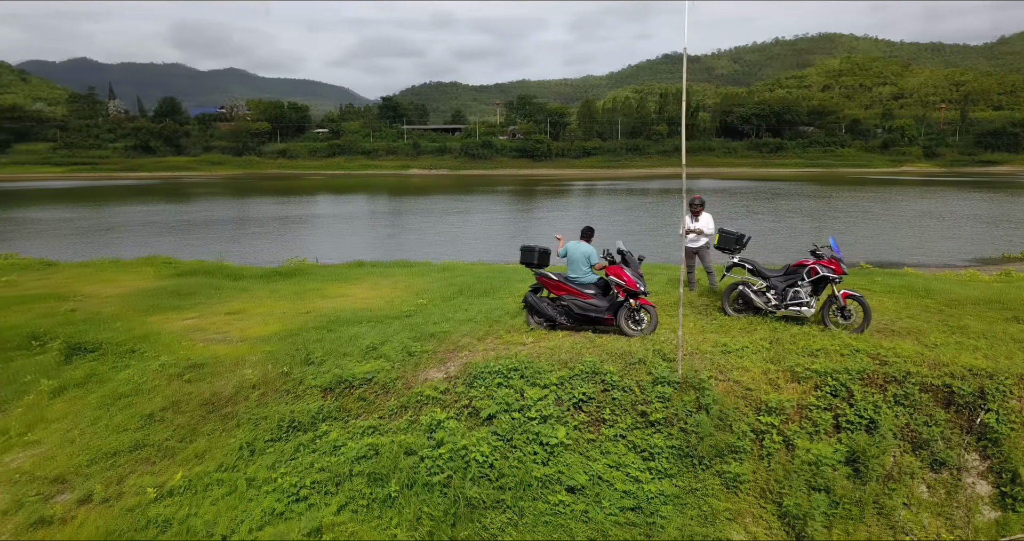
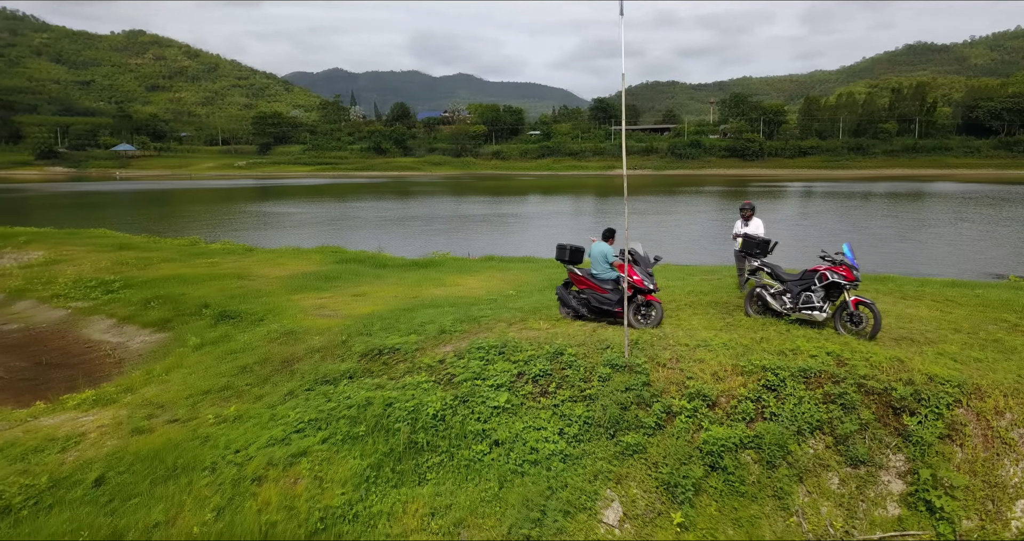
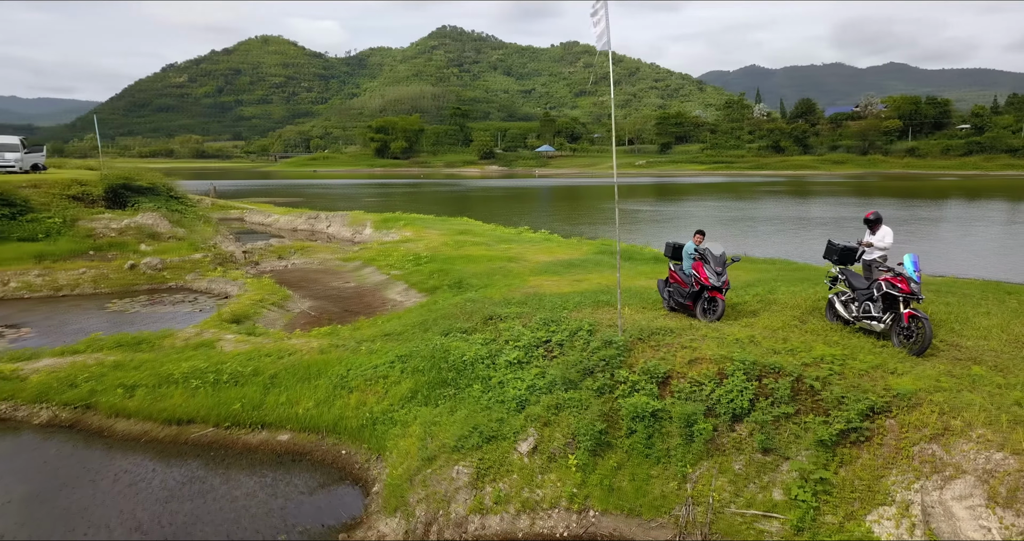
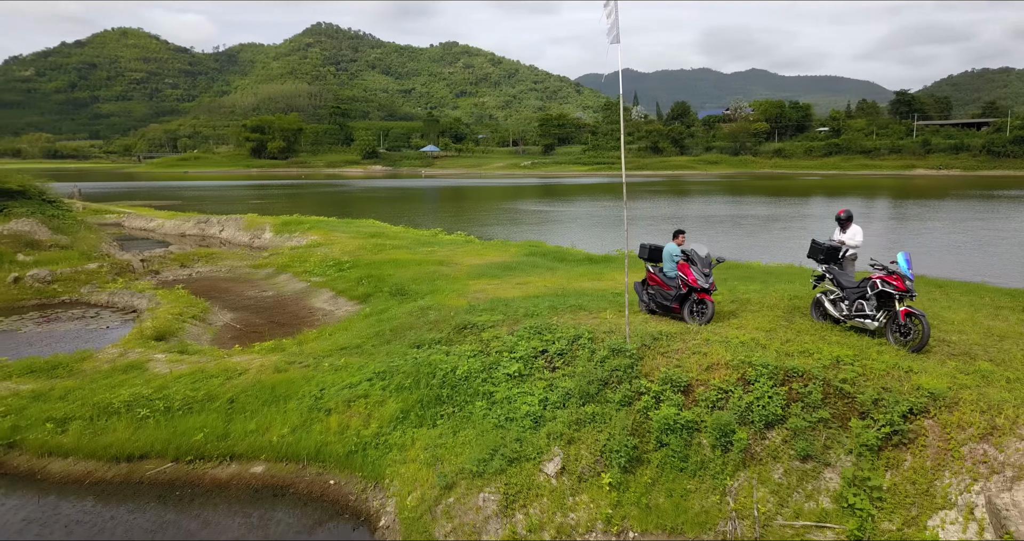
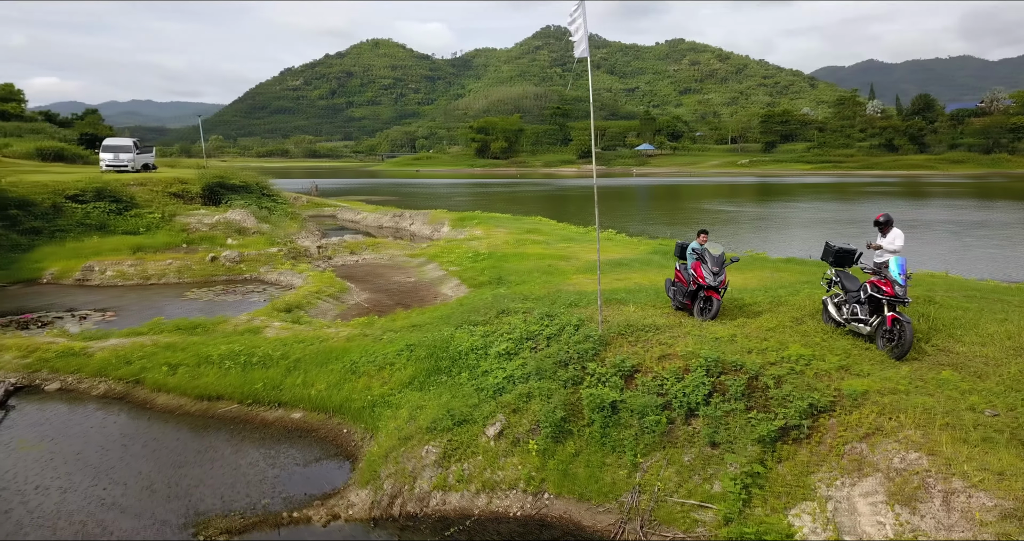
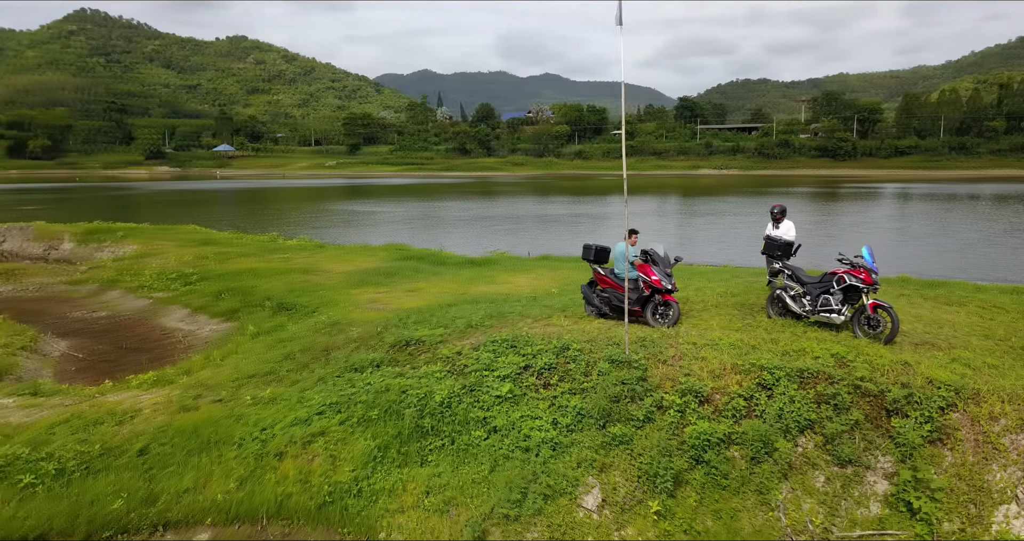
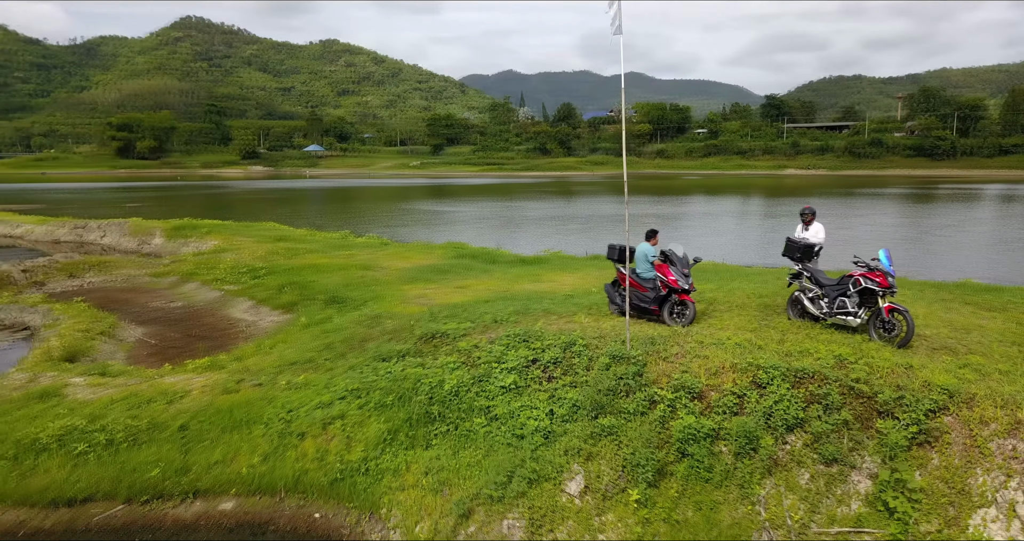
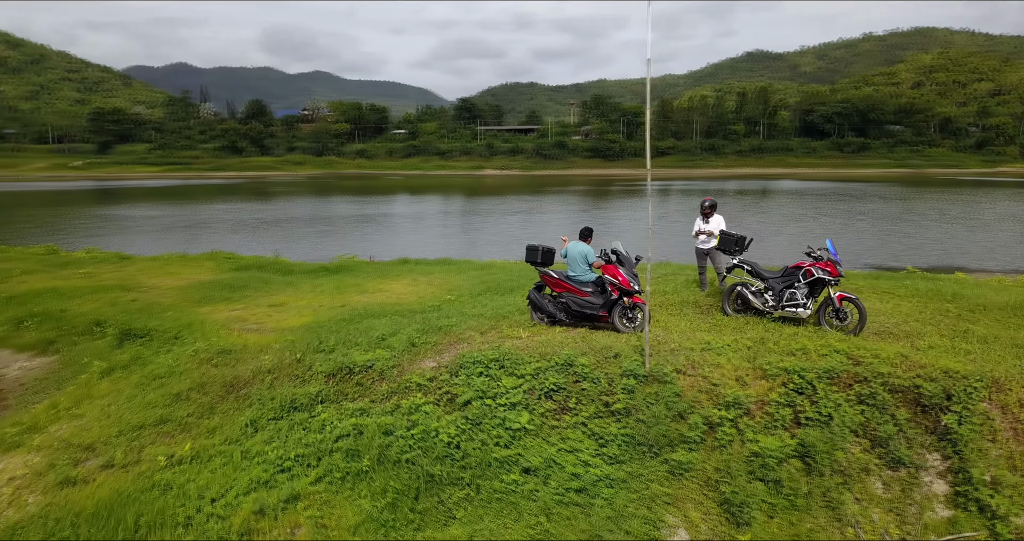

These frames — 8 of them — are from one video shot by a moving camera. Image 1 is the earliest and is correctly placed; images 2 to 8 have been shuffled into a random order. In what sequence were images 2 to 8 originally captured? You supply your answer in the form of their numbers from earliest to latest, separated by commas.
8, 2, 6, 7, 4, 3, 5
